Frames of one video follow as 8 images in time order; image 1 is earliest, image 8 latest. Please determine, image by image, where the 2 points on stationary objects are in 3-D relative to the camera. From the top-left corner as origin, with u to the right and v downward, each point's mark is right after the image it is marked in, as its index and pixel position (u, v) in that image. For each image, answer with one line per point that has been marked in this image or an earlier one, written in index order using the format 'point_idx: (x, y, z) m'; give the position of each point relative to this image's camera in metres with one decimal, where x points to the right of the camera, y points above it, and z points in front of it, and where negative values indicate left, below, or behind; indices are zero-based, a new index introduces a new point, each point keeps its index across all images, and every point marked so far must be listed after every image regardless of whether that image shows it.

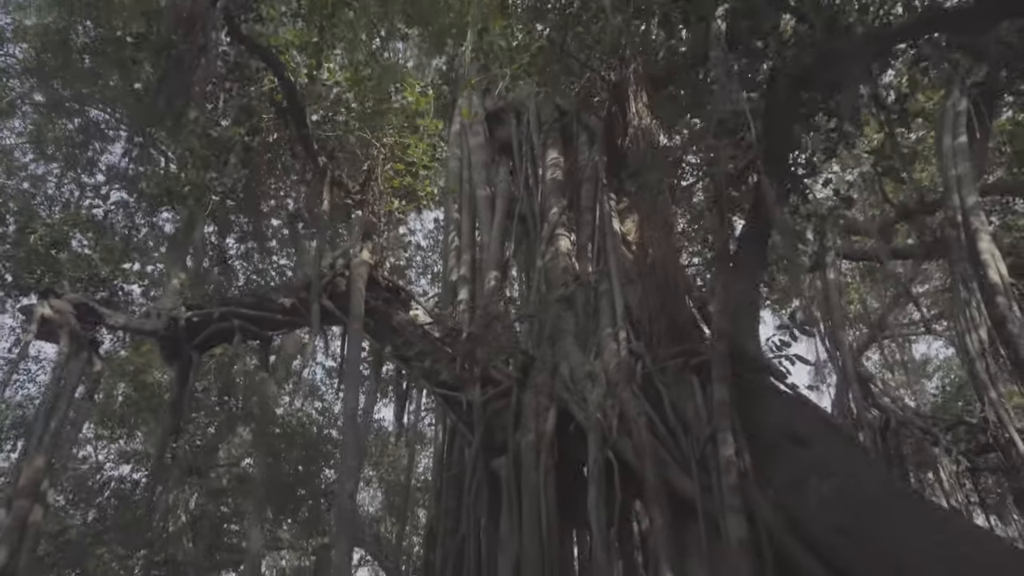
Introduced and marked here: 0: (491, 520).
0: (-0.1, -1.2, +3.7) m
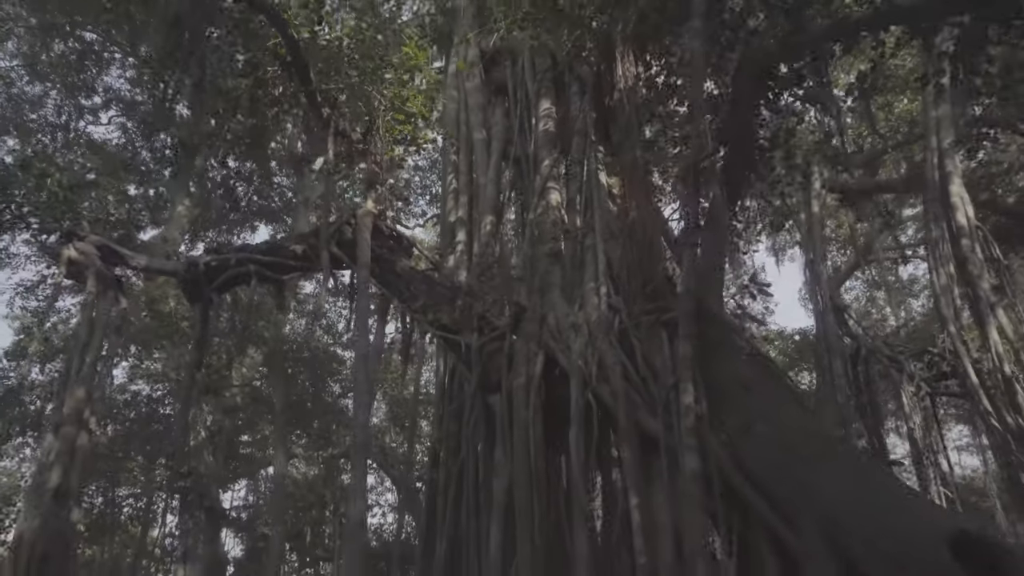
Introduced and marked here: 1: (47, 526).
0: (-0.1, -0.9, +4.3) m
1: (-2.9, -1.5, +4.8) m
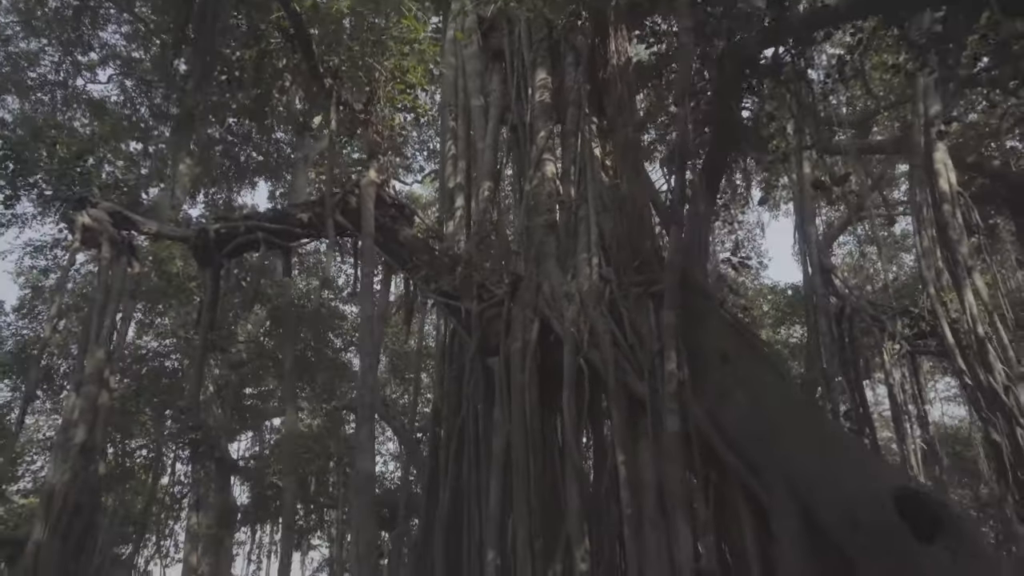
0: (-0.2, -0.7, +4.6) m
1: (-3.0, -1.3, +5.1) m
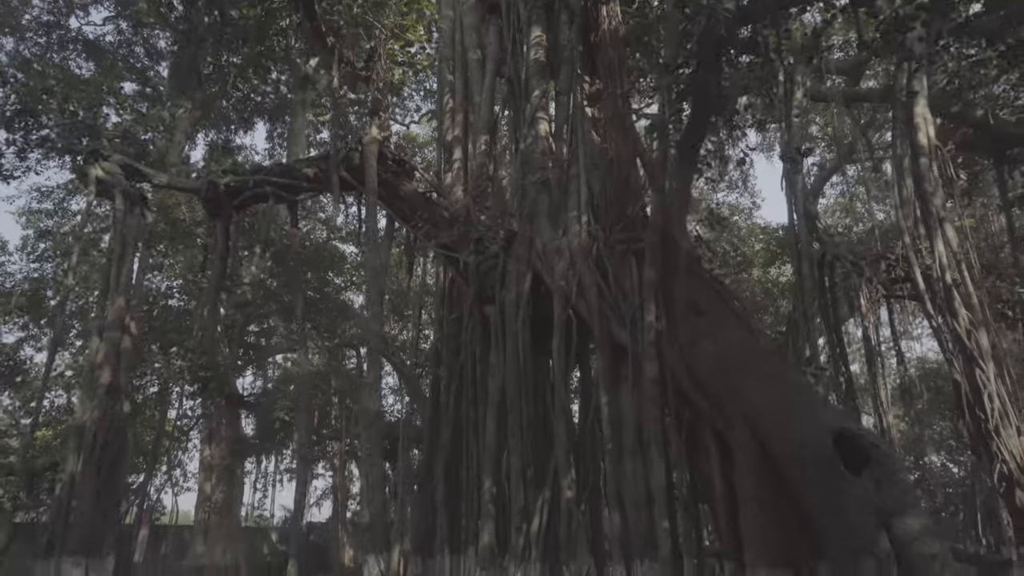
0: (-0.2, -0.4, +5.0) m
1: (-3.0, -0.9, +5.5) m
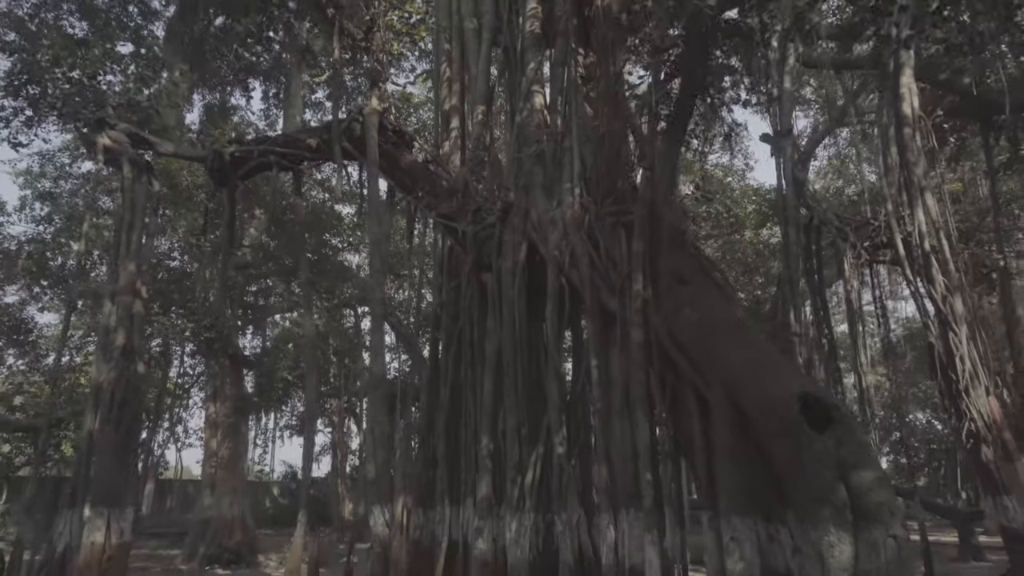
0: (-0.2, -0.2, +5.2) m
1: (-3.0, -0.7, +5.8) m
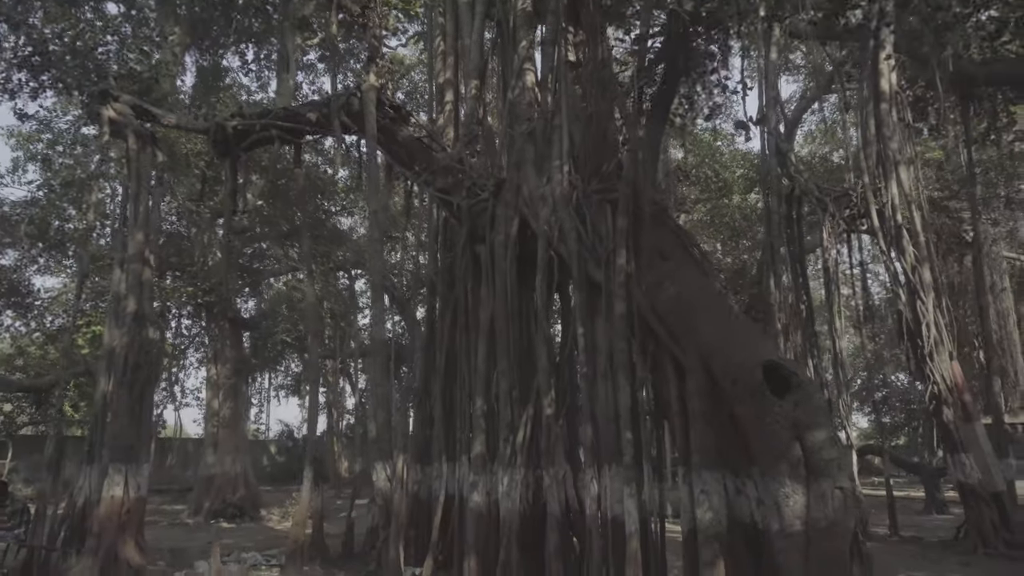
0: (-0.3, 0.0, +5.5) m
1: (-3.1, -0.4, +6.1) m
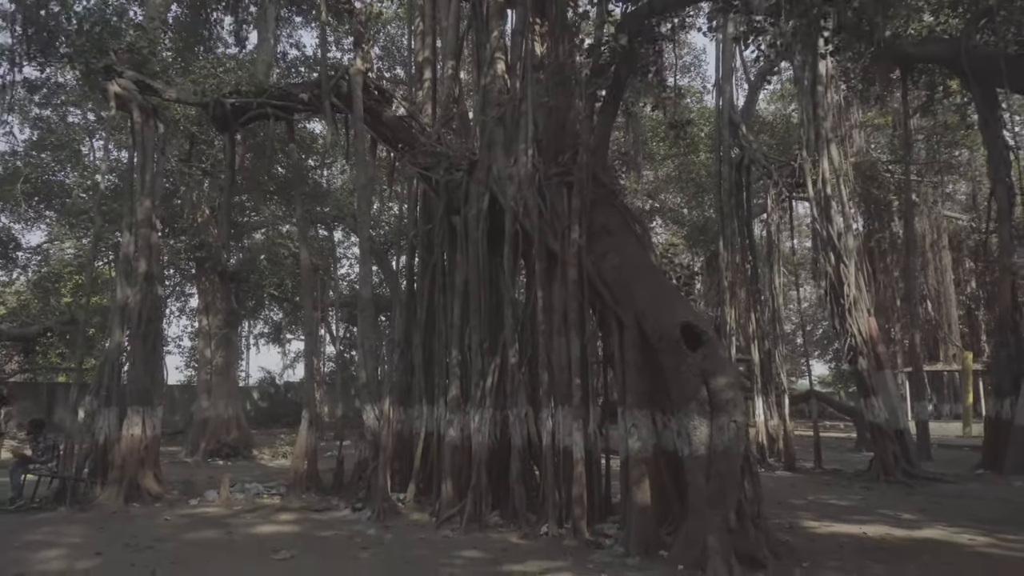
0: (-0.5, +0.3, +6.3) m
1: (-3.4, -0.1, +6.8) m
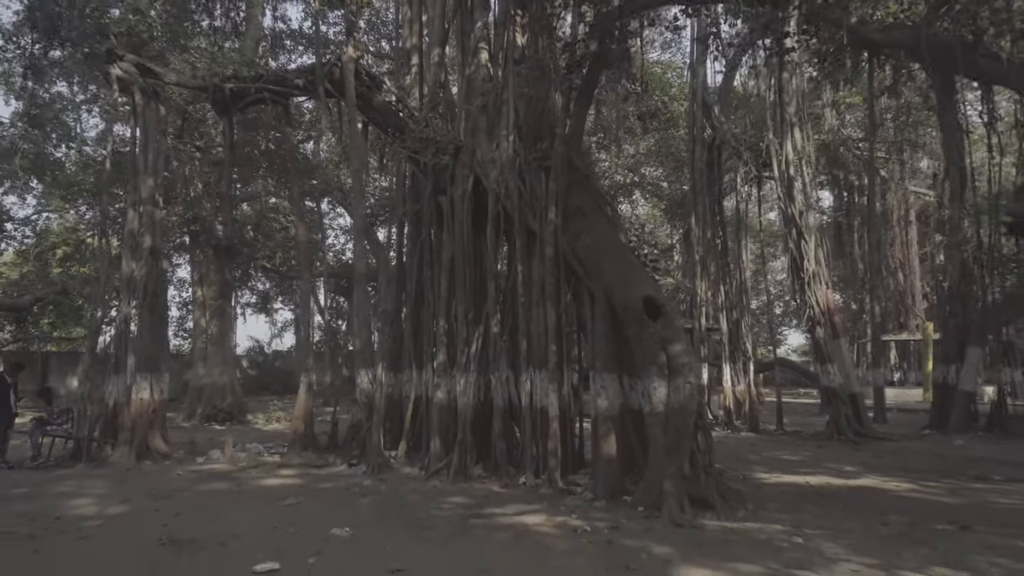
0: (-0.7, +0.5, +6.8) m
1: (-3.5, +0.2, +7.3) m
